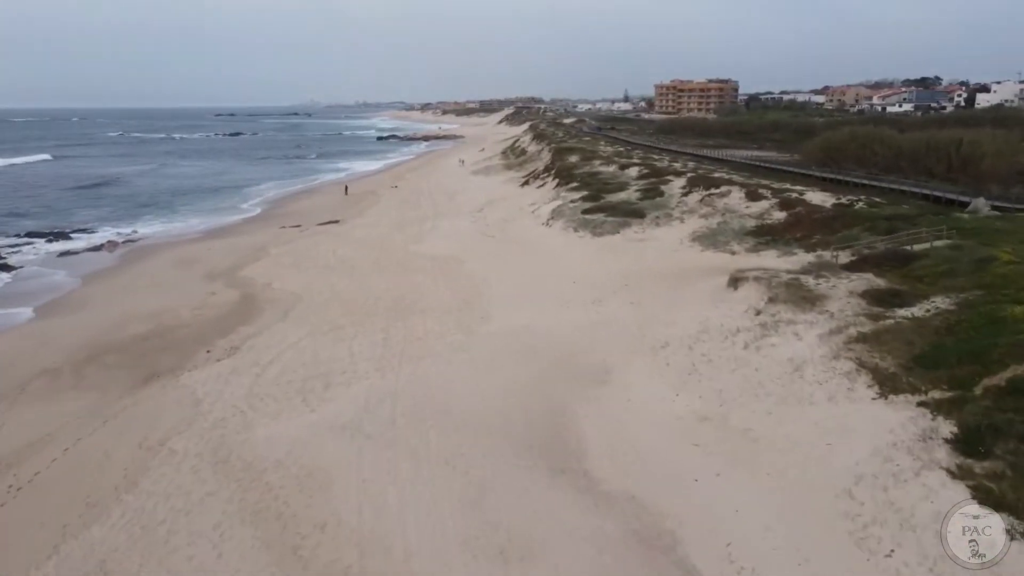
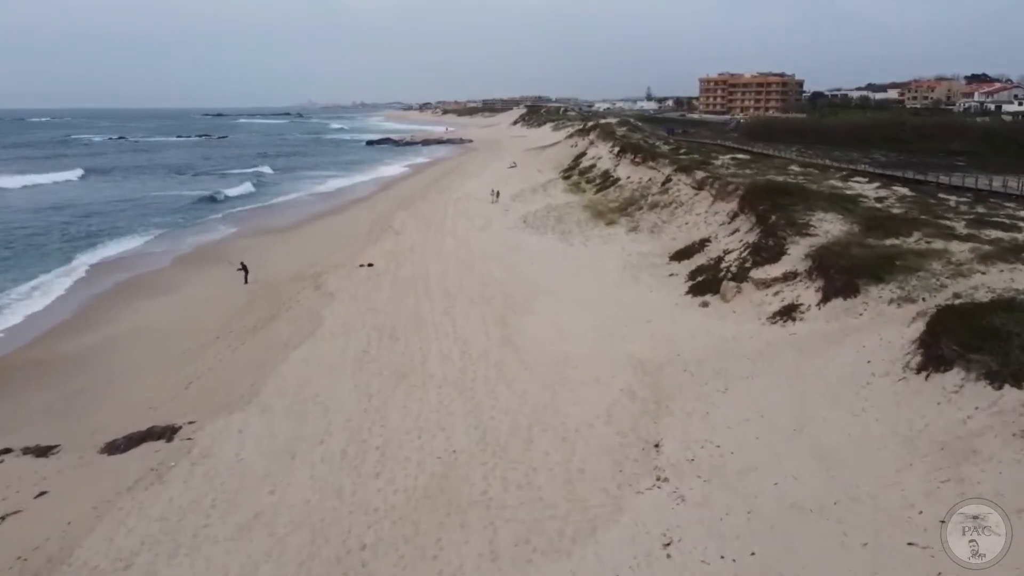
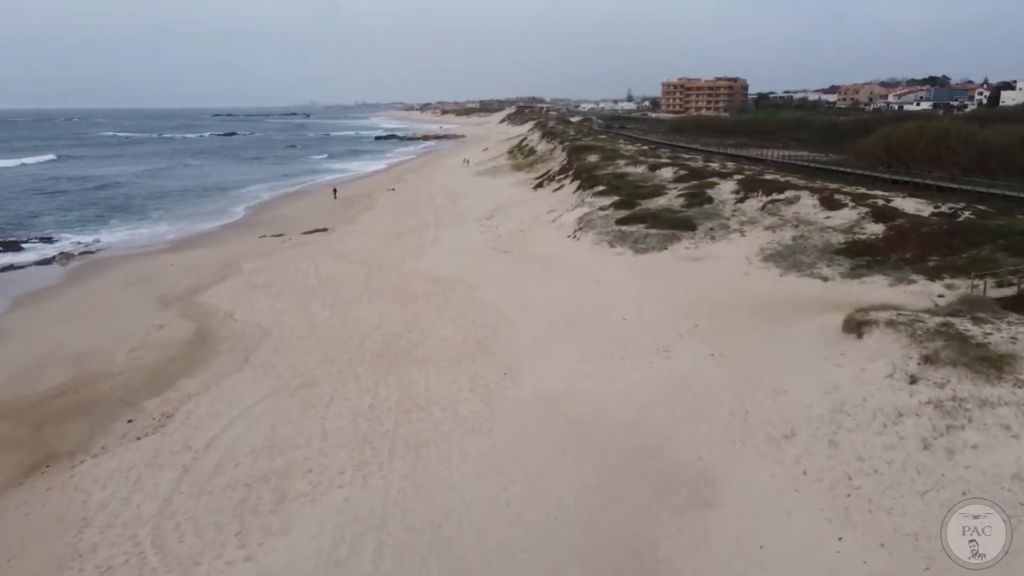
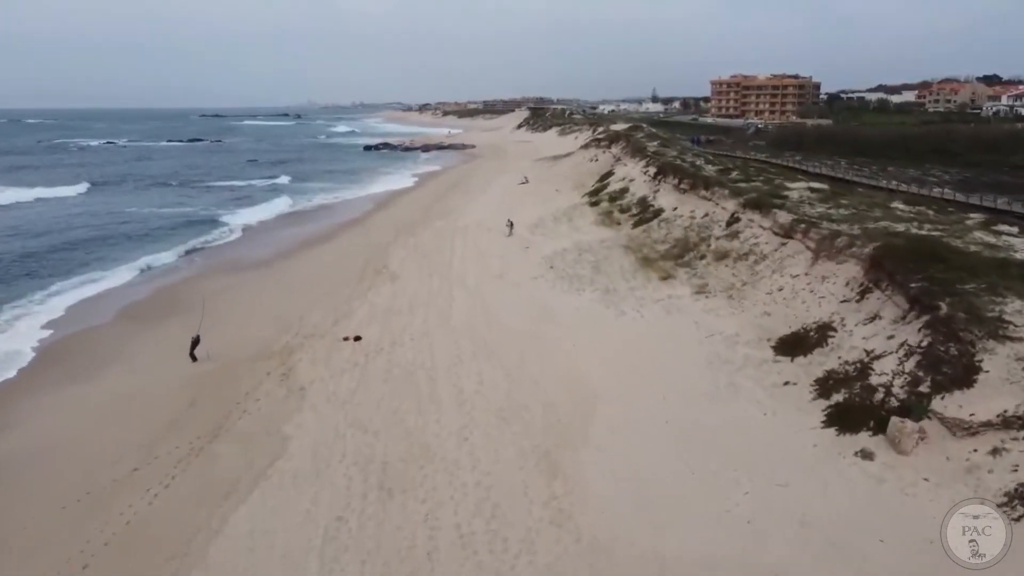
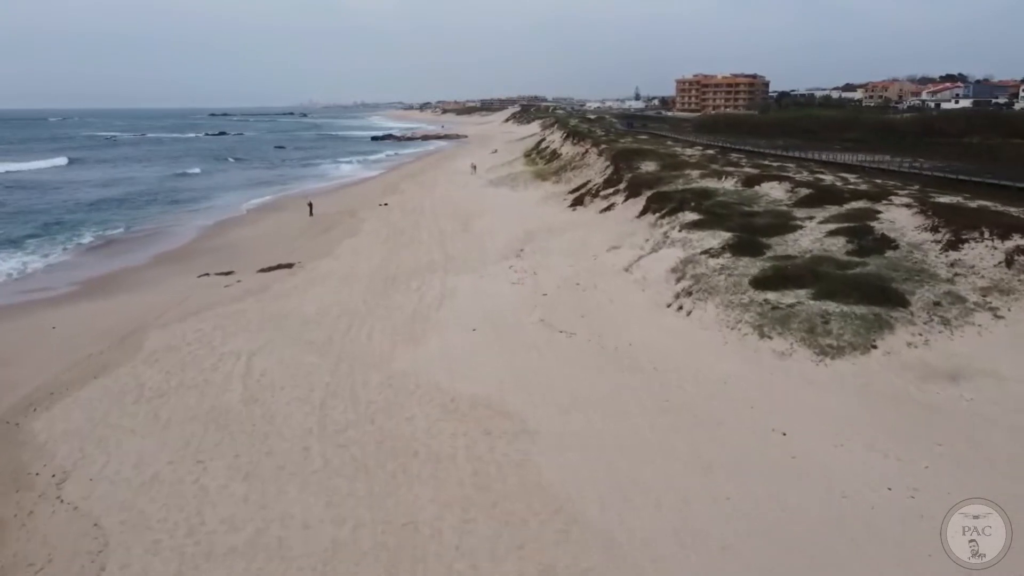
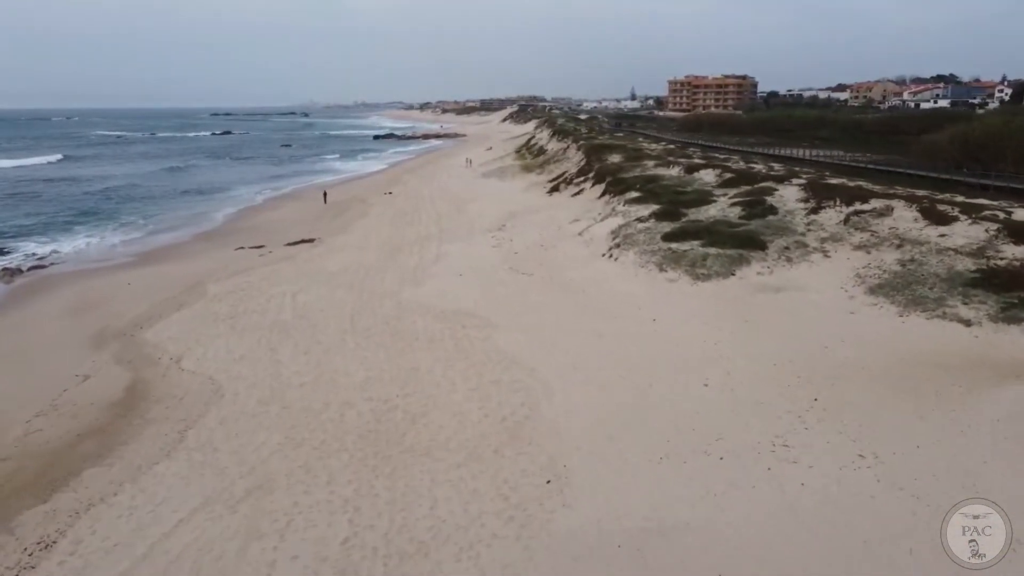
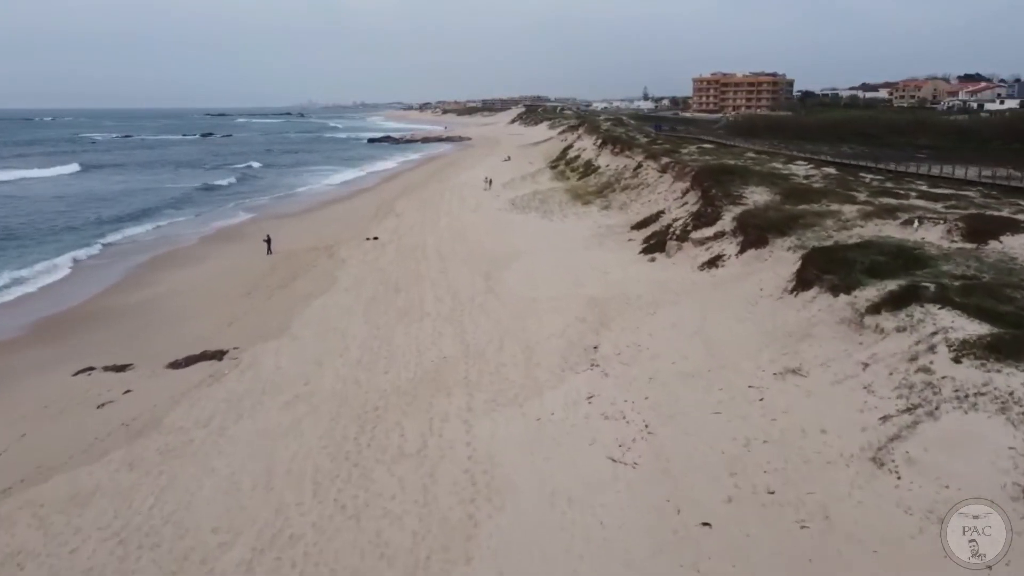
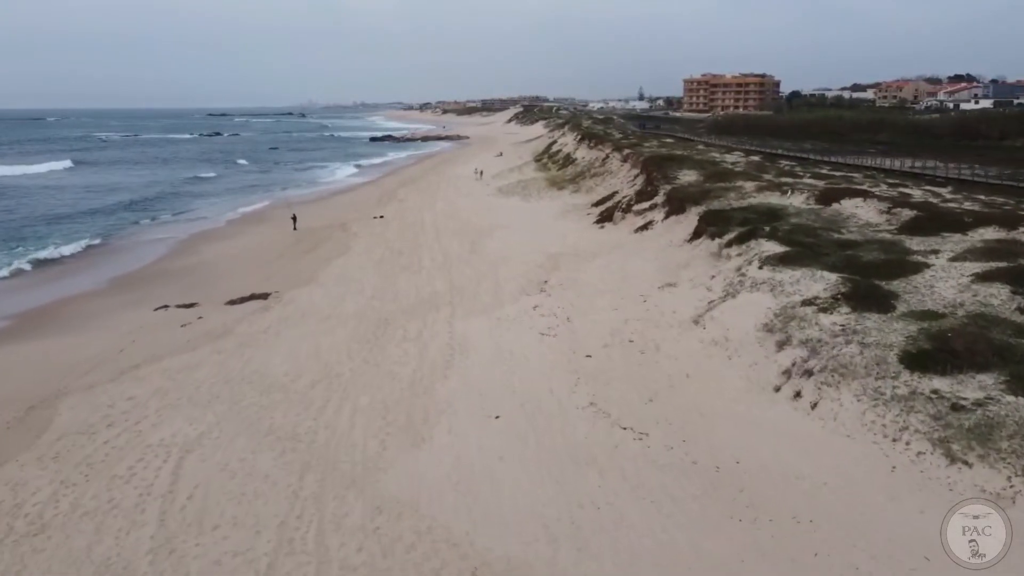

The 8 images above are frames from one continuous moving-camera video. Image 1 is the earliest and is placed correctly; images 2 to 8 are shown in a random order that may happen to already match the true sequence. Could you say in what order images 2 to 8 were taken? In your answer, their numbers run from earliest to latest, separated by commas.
3, 6, 5, 8, 7, 2, 4
